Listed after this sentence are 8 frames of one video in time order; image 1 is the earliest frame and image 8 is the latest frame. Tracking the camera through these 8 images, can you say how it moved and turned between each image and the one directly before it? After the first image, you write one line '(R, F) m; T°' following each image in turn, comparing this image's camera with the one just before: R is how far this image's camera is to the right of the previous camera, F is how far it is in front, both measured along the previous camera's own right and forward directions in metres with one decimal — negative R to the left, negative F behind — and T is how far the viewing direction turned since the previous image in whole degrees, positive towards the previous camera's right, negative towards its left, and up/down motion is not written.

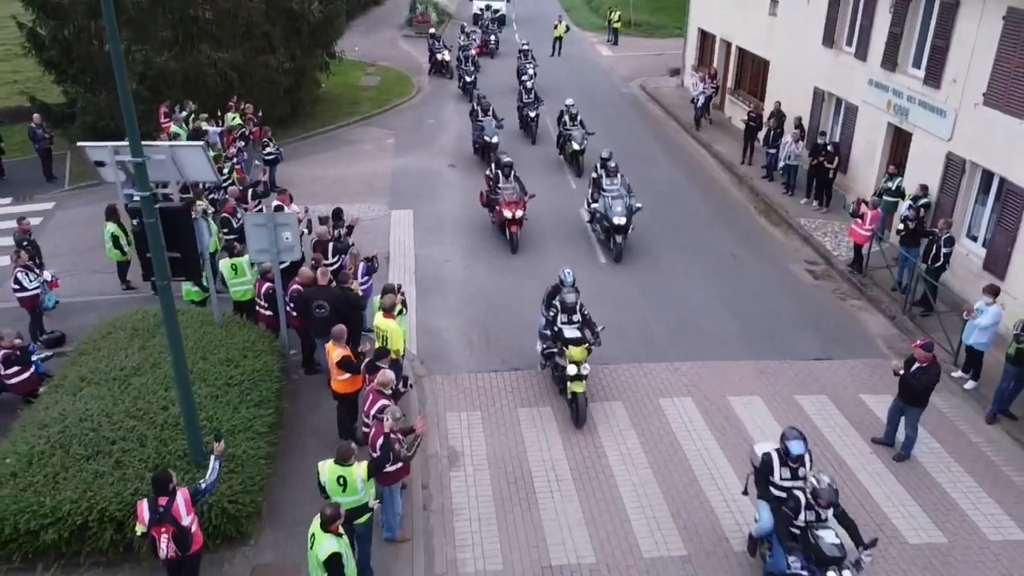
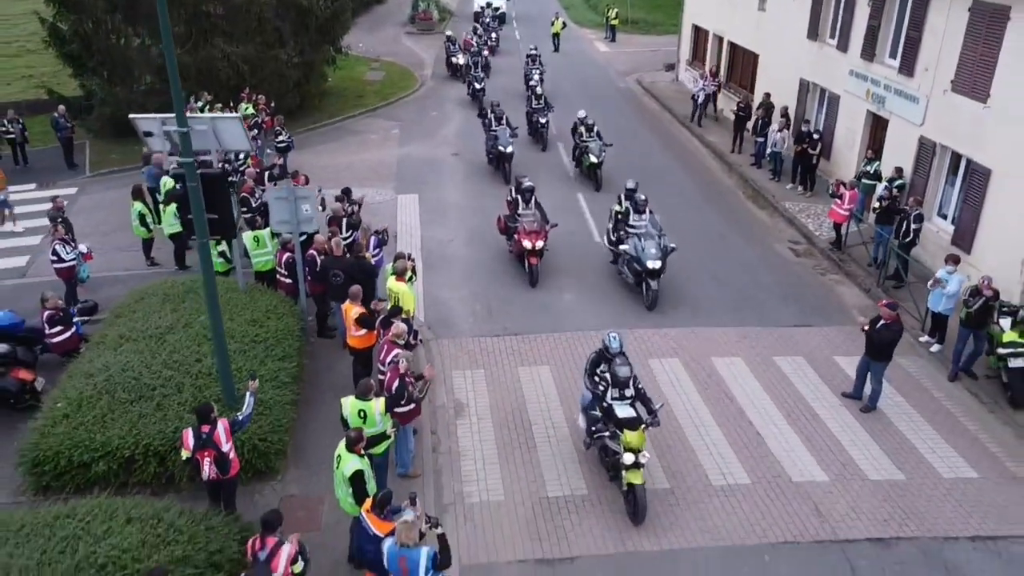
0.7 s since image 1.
(0.0, -1.0) m; 0°
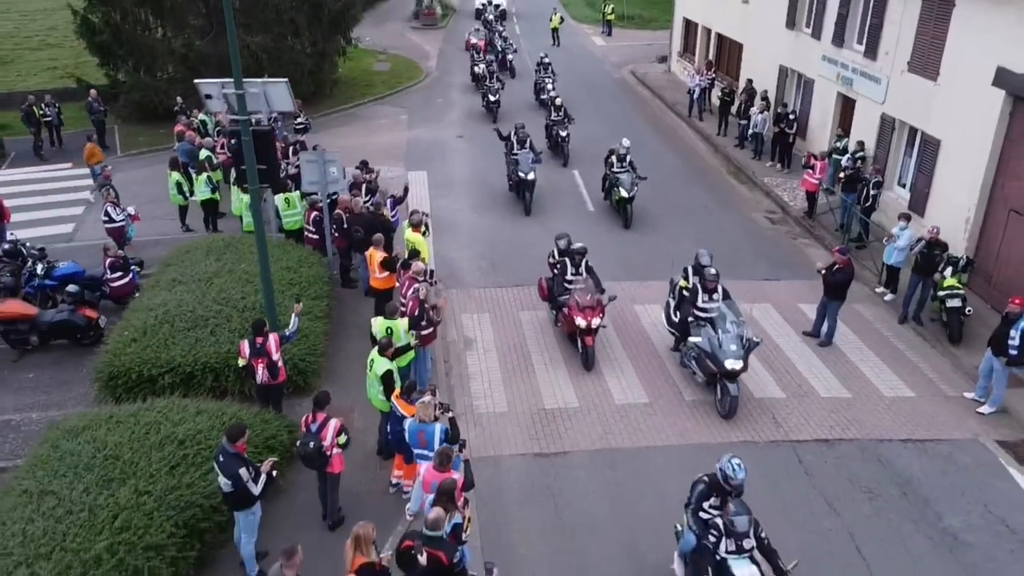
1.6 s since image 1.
(0.0, -1.7) m; 0°
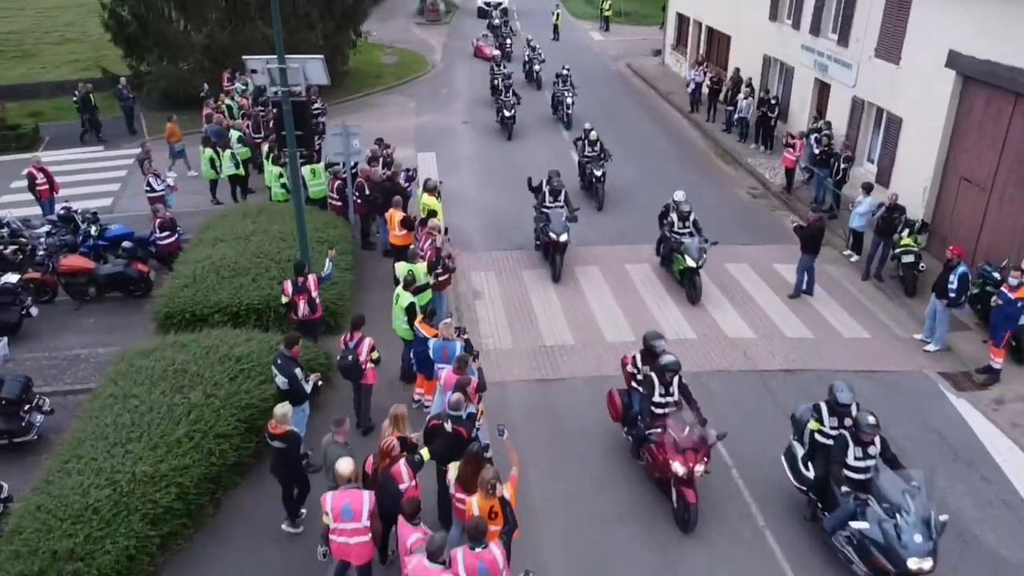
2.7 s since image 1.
(-0.1, -1.6) m; 0°
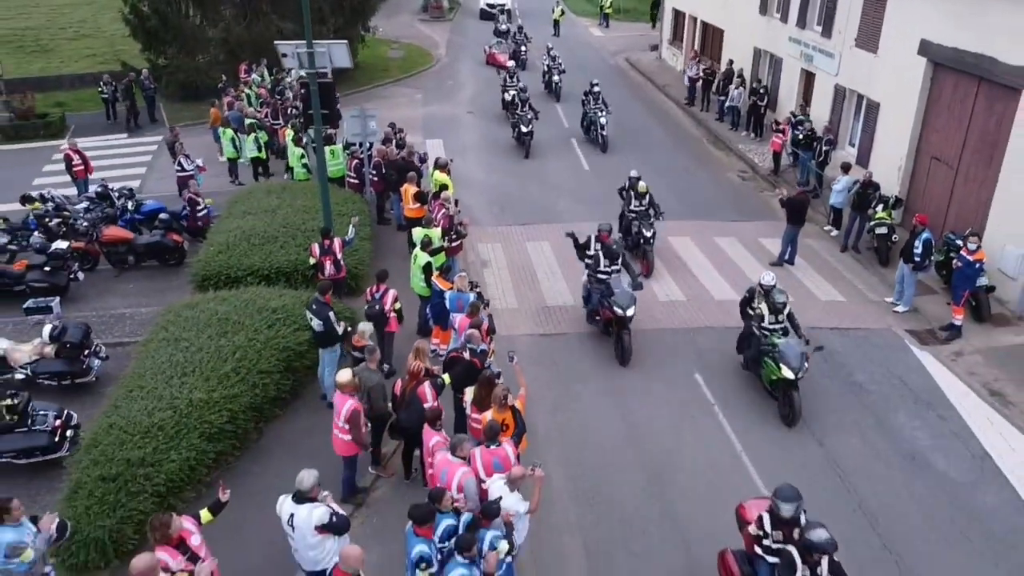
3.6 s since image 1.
(-0.1, -1.3) m; 0°
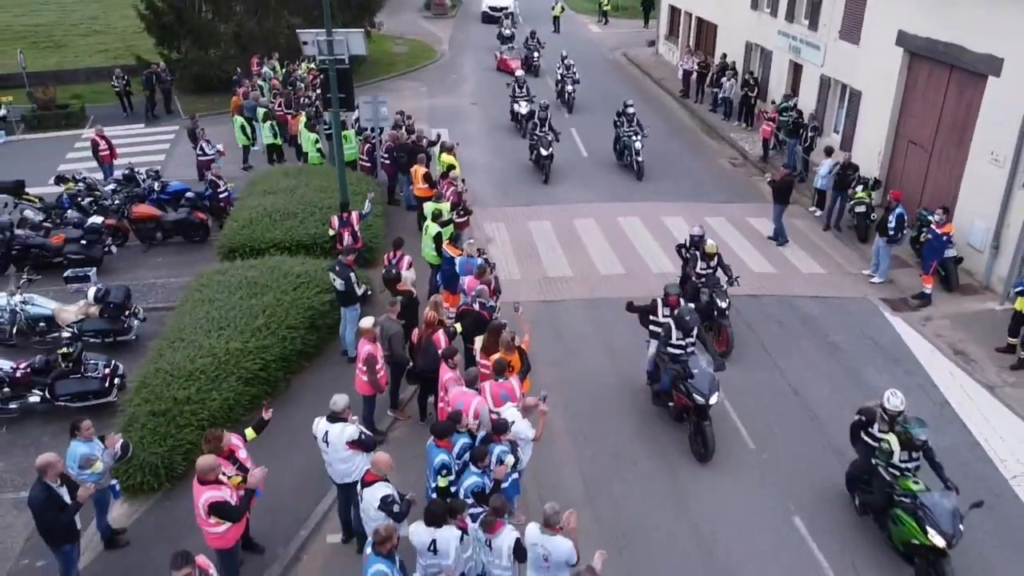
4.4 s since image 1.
(-0.1, -1.1) m; 0°
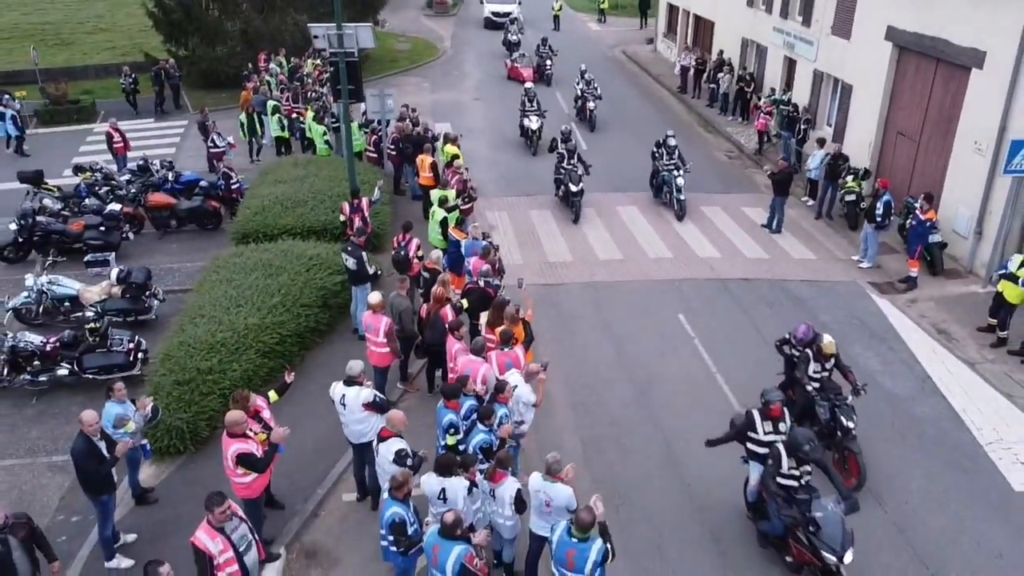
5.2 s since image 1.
(0.0, -0.6) m; 0°
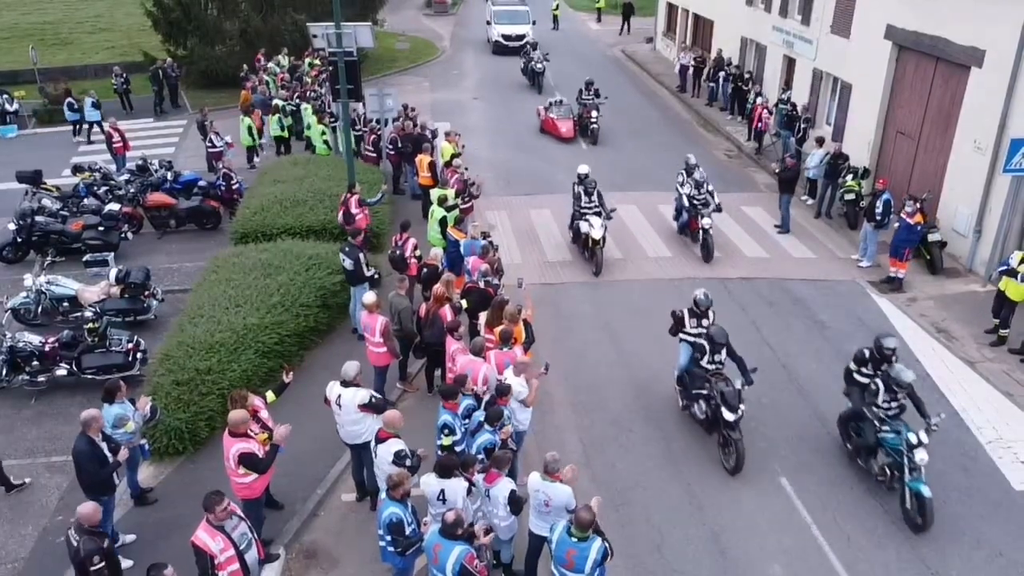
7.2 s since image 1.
(0.0, 0.0) m; 0°
